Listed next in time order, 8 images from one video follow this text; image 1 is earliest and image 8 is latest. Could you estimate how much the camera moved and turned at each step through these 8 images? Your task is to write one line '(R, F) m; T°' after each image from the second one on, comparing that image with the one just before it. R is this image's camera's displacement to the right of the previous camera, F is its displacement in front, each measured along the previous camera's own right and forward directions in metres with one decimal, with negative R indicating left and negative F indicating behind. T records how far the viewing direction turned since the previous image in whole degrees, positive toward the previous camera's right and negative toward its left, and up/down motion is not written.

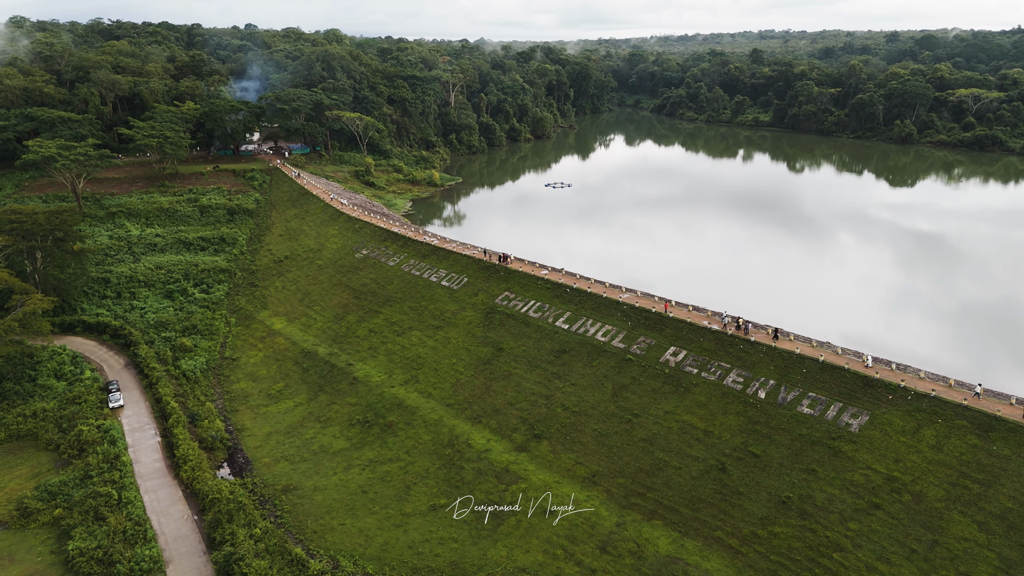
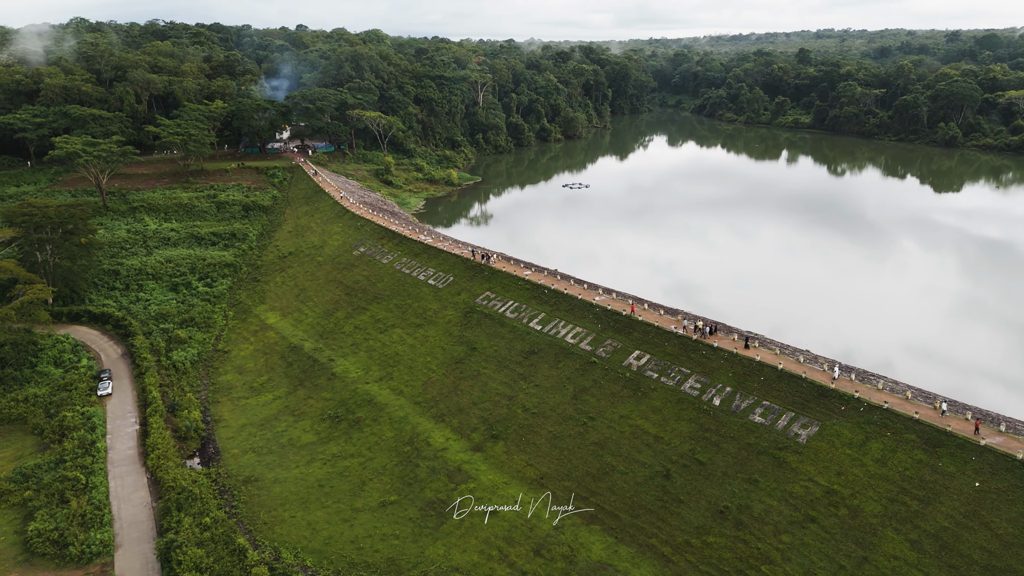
(+4.9, +0.2) m; -4°
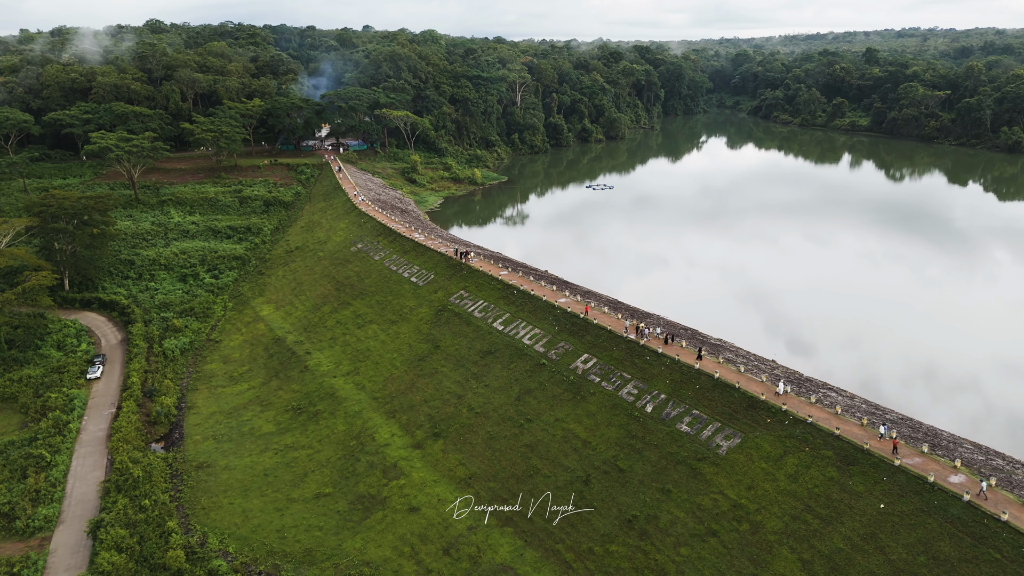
(+6.7, +0.3) m; -5°
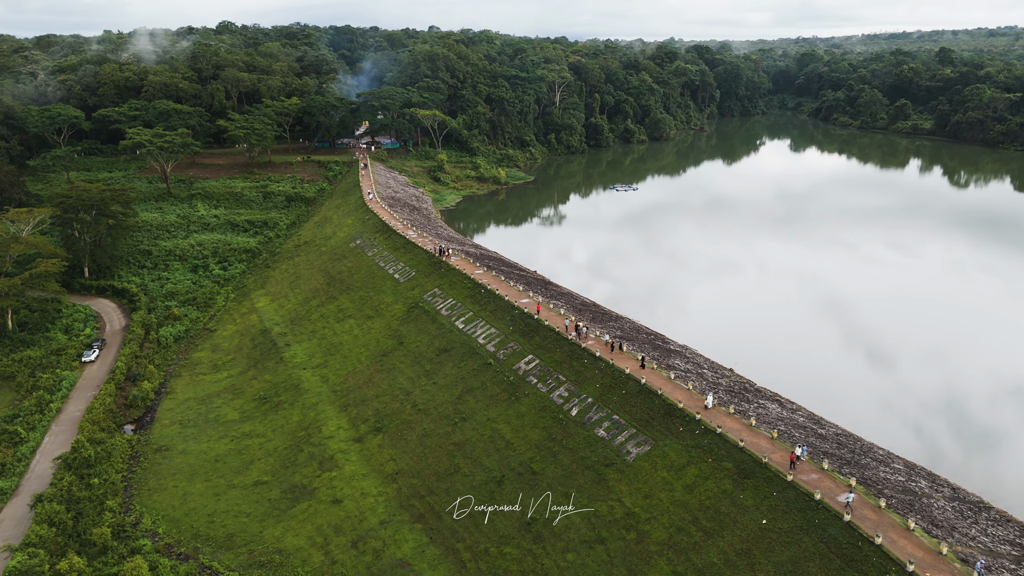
(+7.0, +0.3) m; -5°
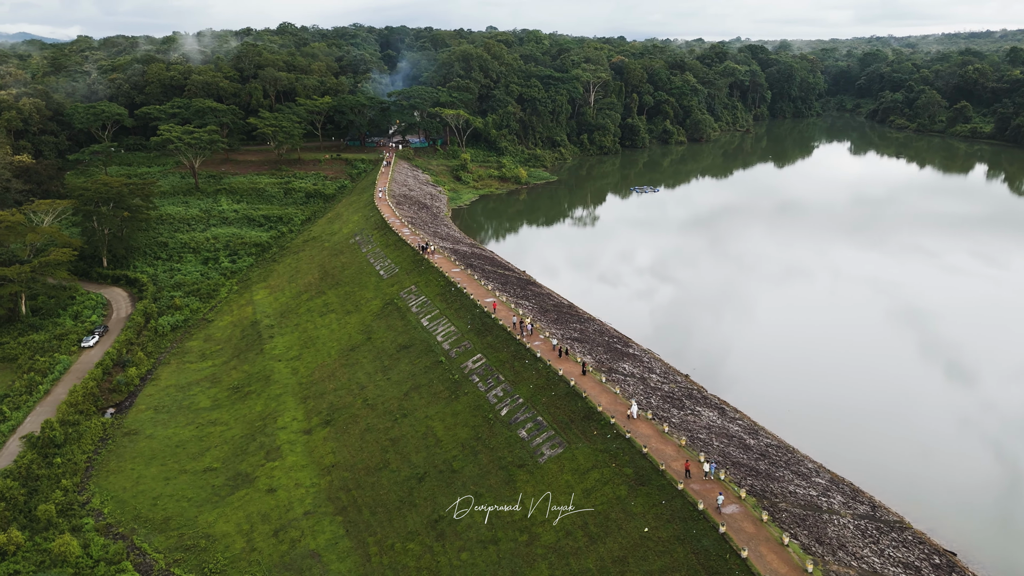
(+6.3, +0.2) m; -5°
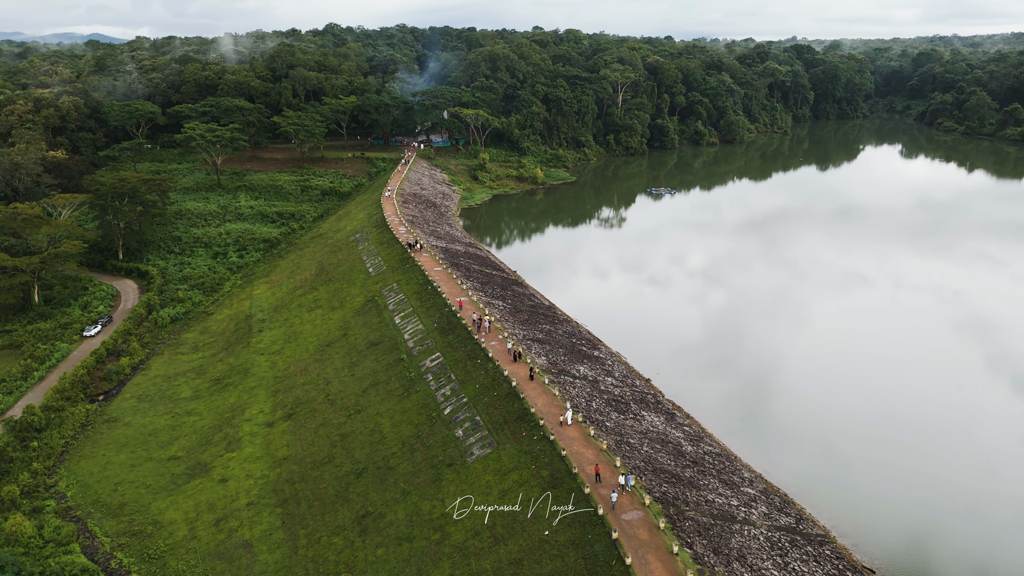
(+5.1, +0.2) m; -4°
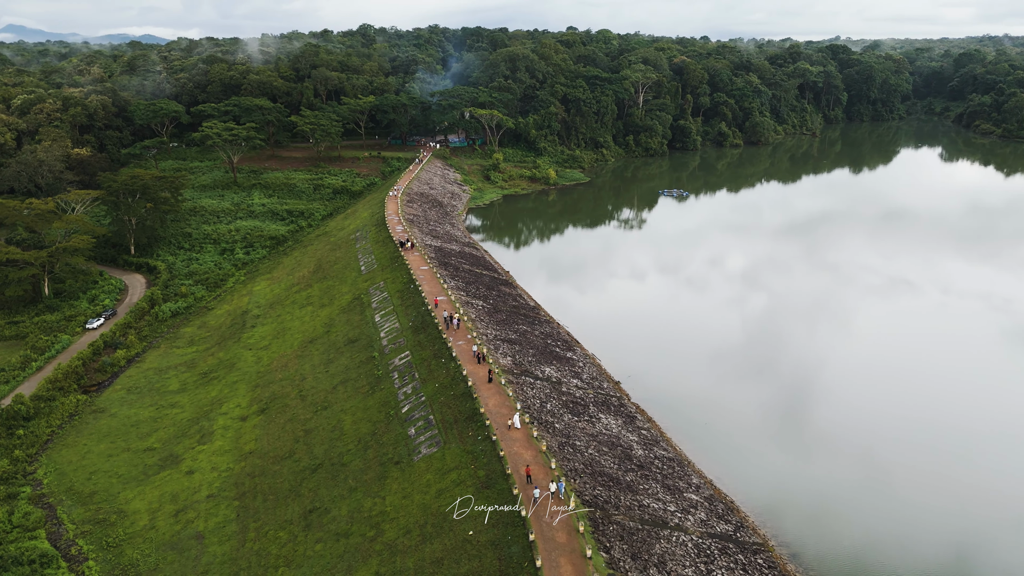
(+3.8, +0.1) m; -3°
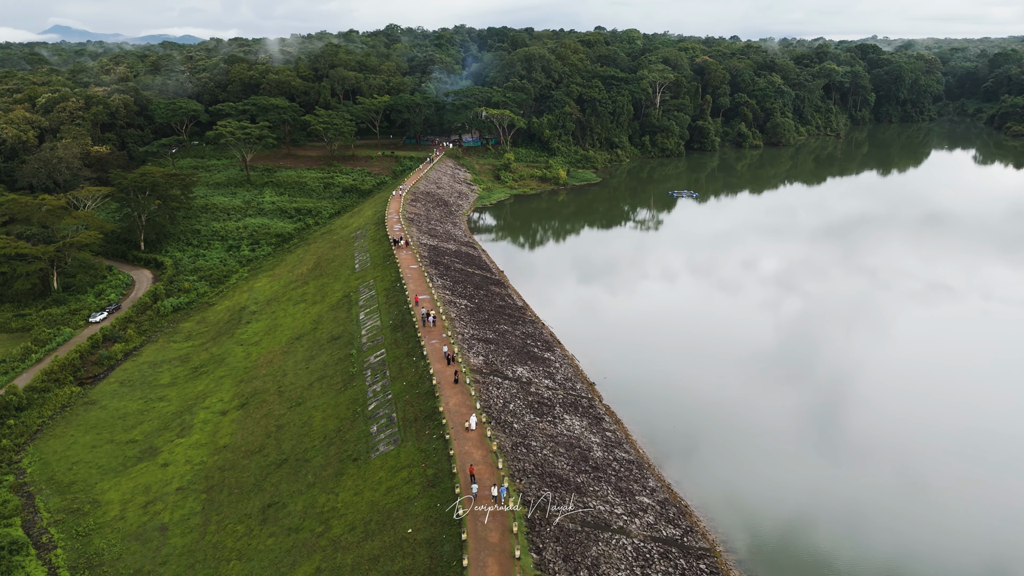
(+3.1, +0.1) m; -2°
